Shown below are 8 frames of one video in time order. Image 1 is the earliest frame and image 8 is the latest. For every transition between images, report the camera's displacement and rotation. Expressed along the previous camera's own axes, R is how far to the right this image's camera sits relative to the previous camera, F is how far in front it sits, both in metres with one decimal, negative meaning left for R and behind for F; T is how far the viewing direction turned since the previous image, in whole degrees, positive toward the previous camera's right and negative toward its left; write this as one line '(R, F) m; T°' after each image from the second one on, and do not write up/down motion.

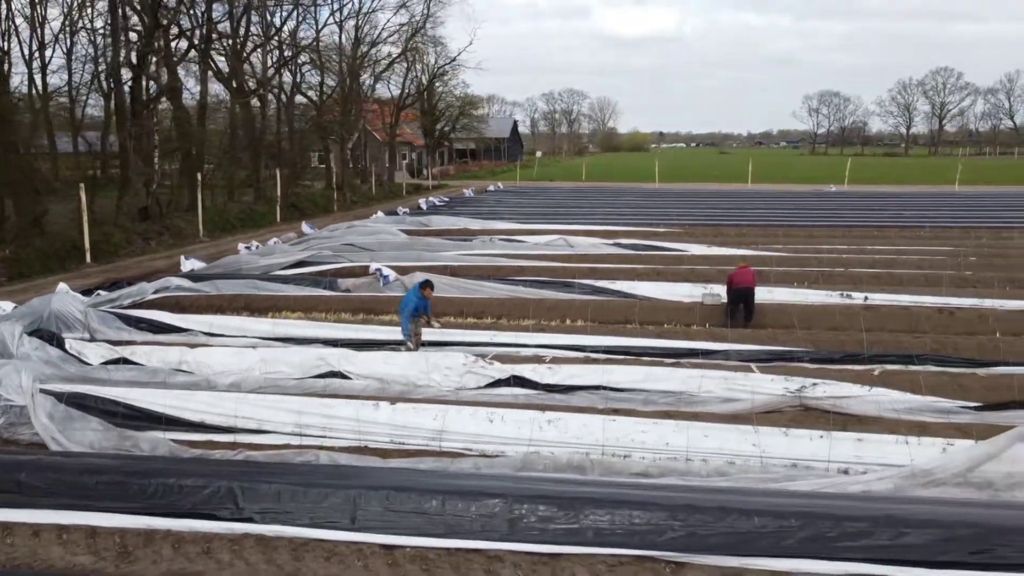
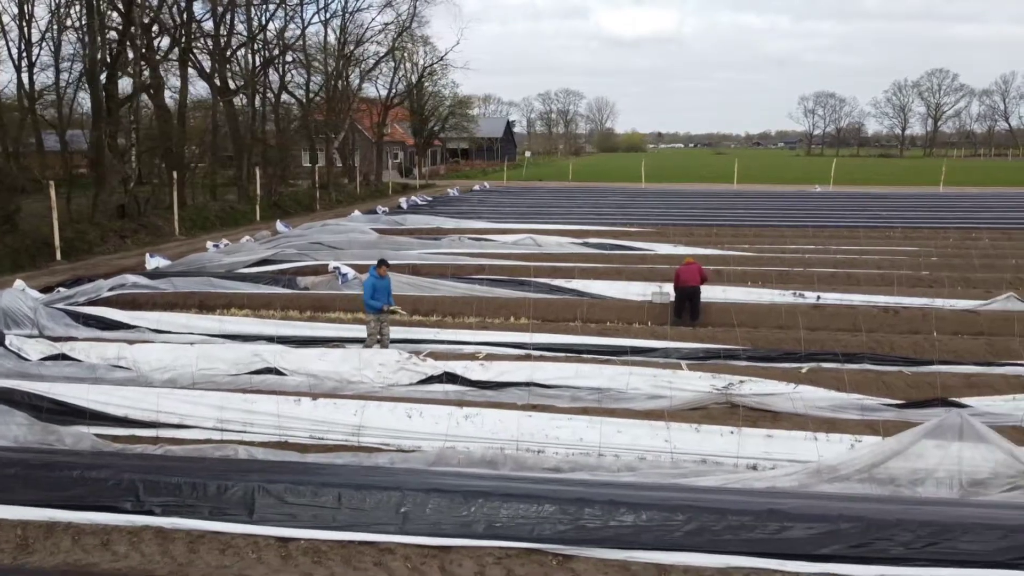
(+0.6, -0.1) m; 0°
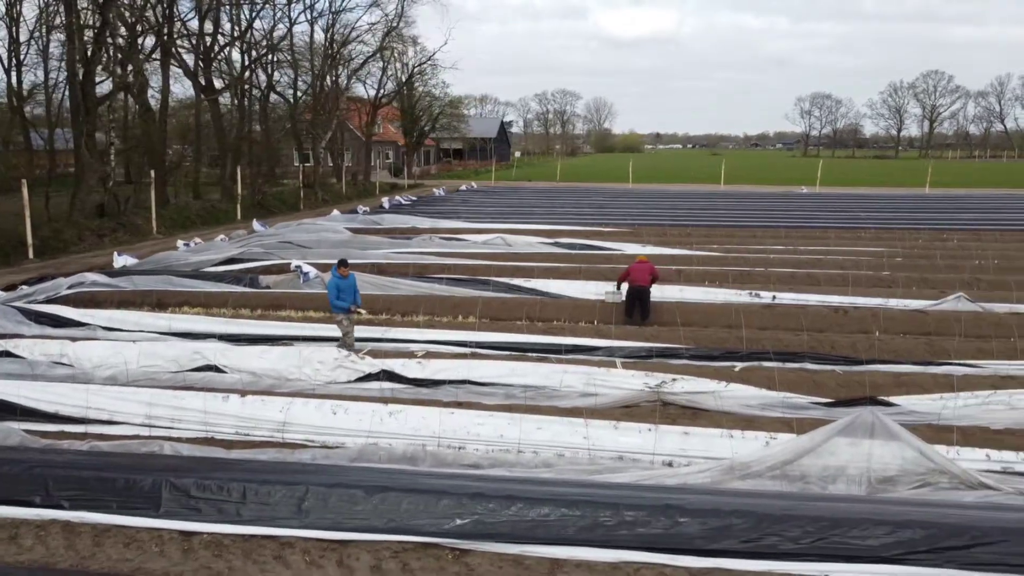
(+0.6, -0.1) m; 0°
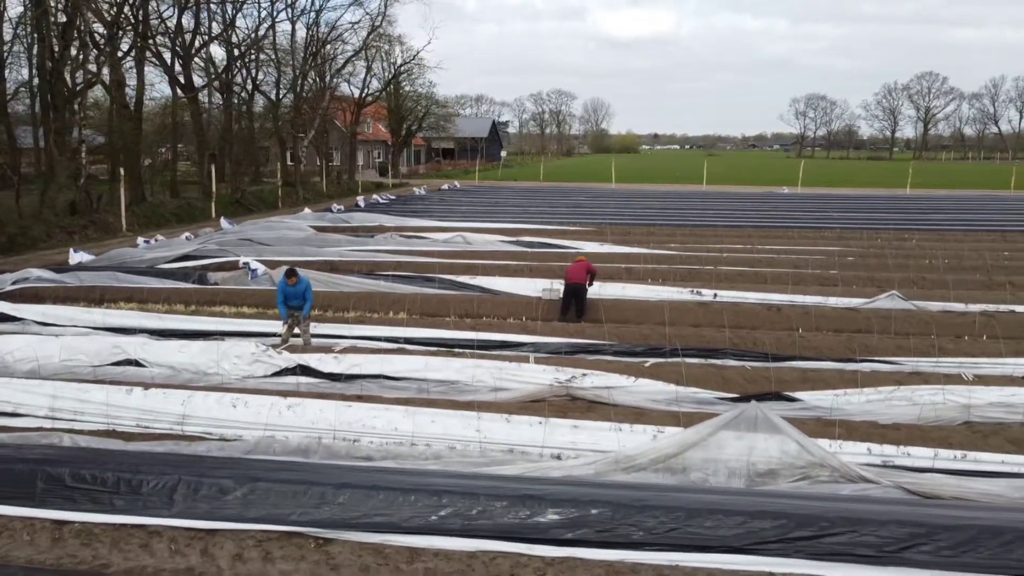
(+0.8, -0.1) m; 0°
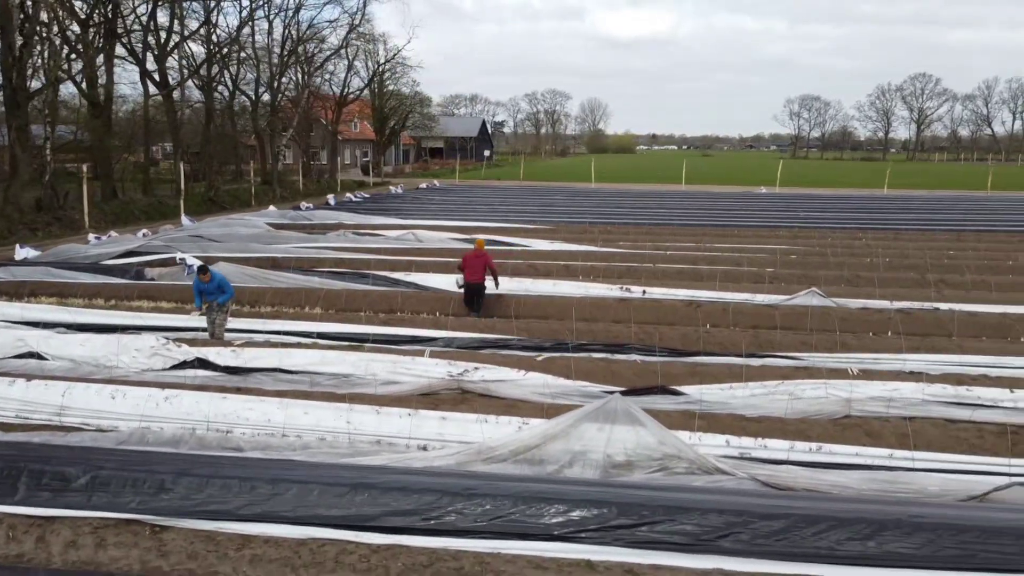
(+1.0, -0.1) m; 0°
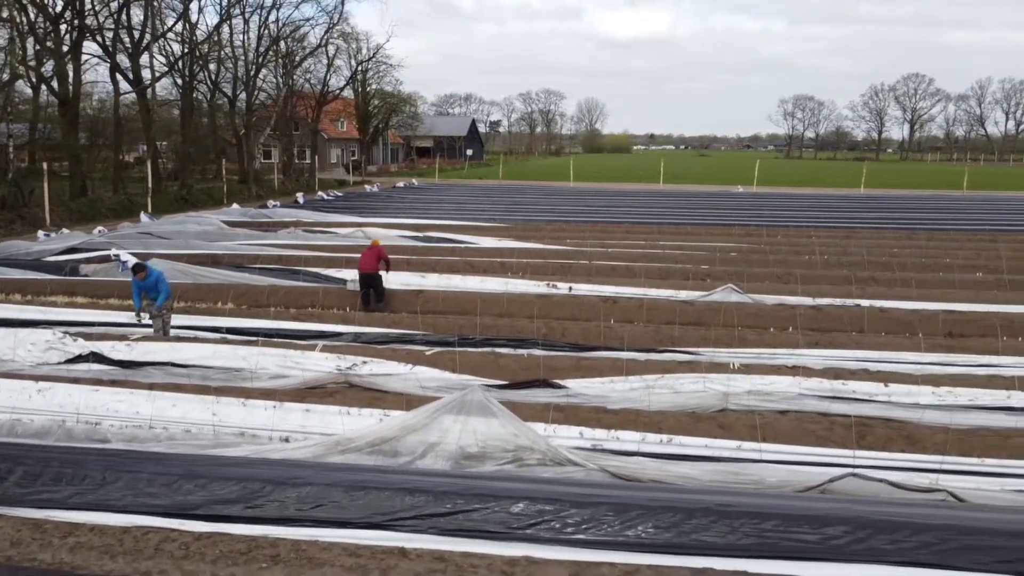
(+1.0, -0.1) m; 0°
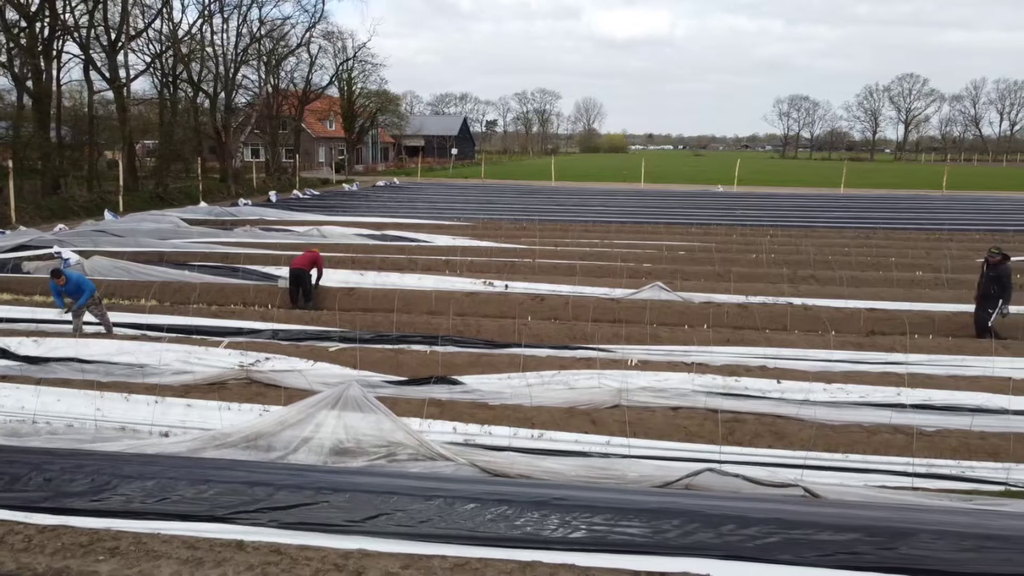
(+0.9, 0.0) m; 0°
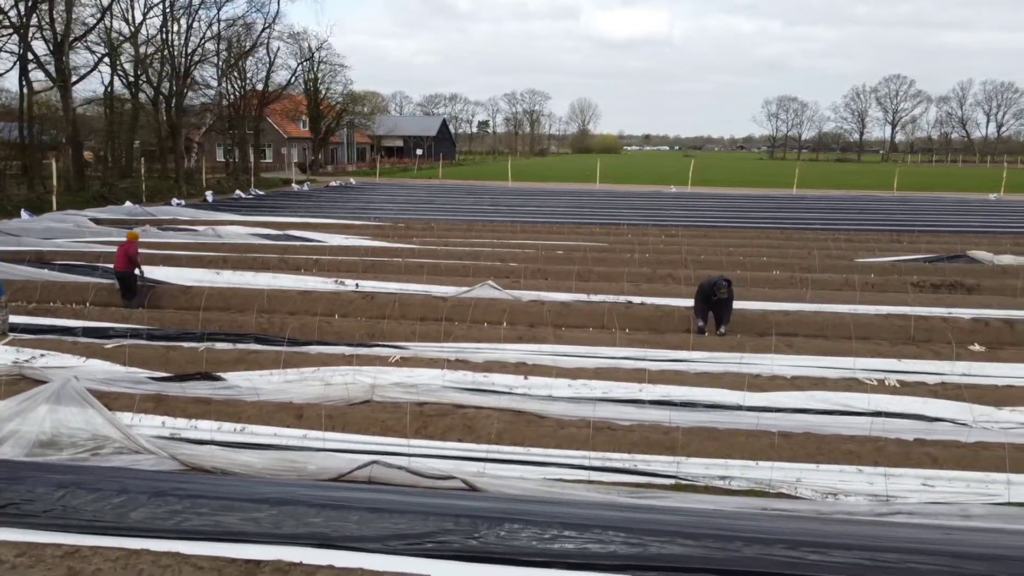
(+2.1, -0.1) m; 0°
